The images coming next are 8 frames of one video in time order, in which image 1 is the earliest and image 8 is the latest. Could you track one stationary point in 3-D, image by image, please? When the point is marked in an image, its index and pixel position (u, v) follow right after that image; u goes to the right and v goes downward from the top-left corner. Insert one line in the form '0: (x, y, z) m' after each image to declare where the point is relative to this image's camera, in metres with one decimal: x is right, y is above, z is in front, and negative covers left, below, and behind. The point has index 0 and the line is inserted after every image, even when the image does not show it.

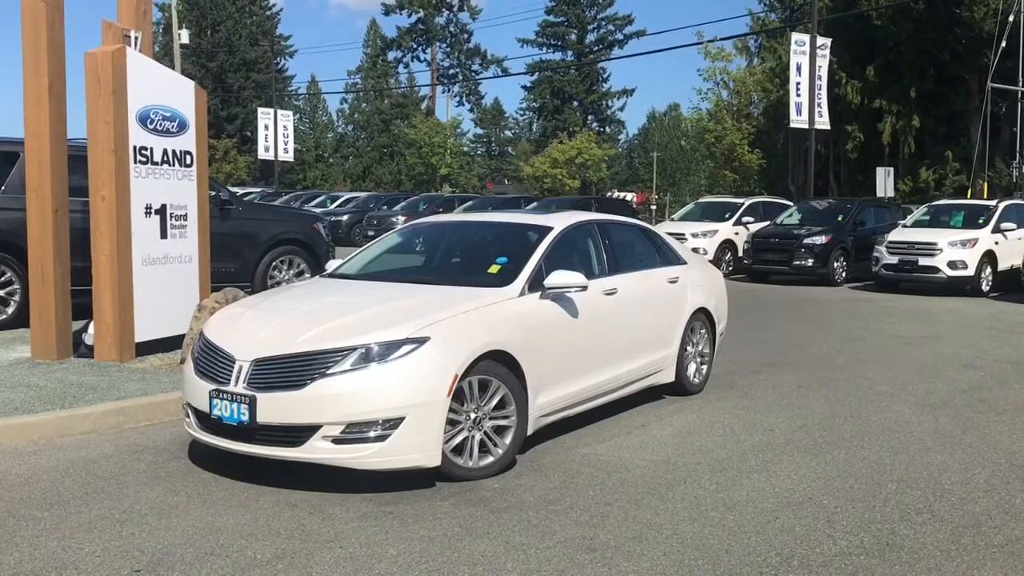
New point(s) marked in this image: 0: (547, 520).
0: (+0.2, -1.2, +5.2) m
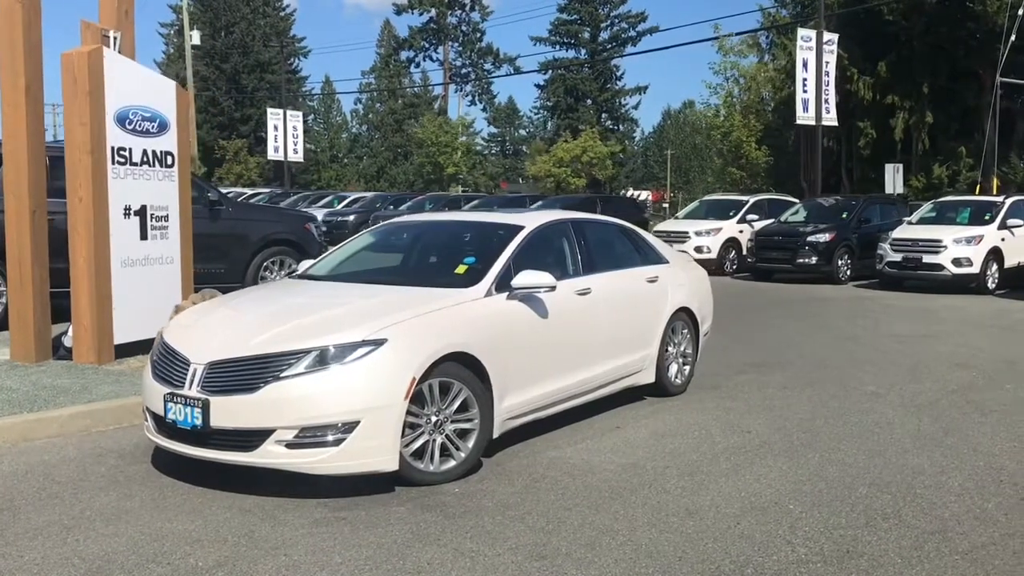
0: (-0.1, -1.2, +5.1) m
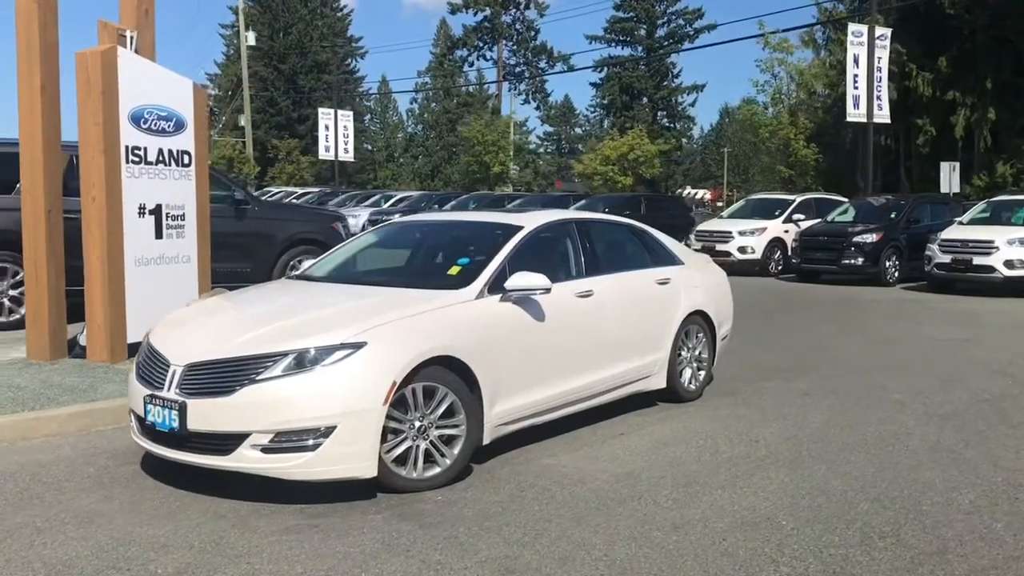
0: (-0.2, -1.2, +4.9) m
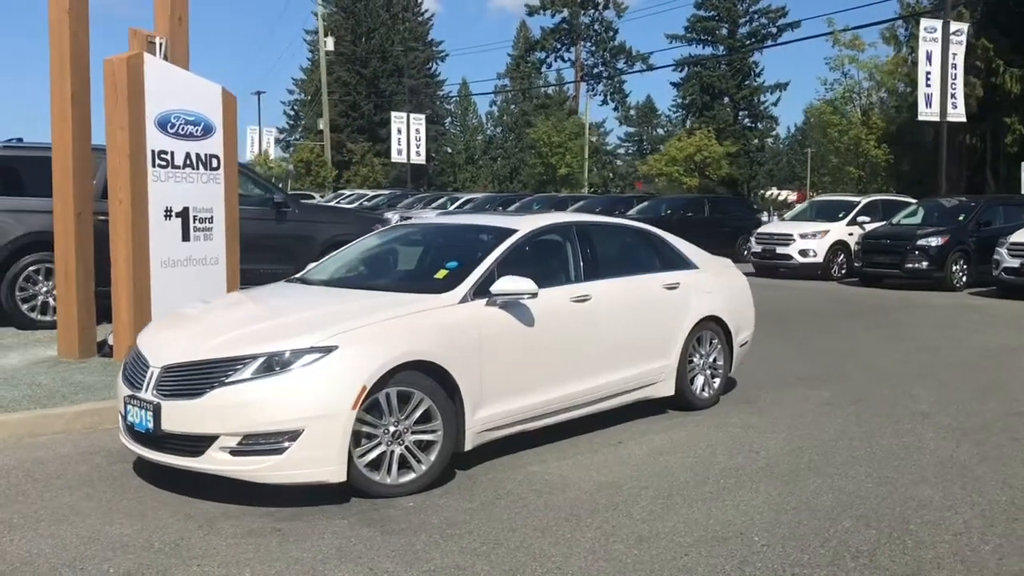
0: (-0.4, -1.3, +4.9) m
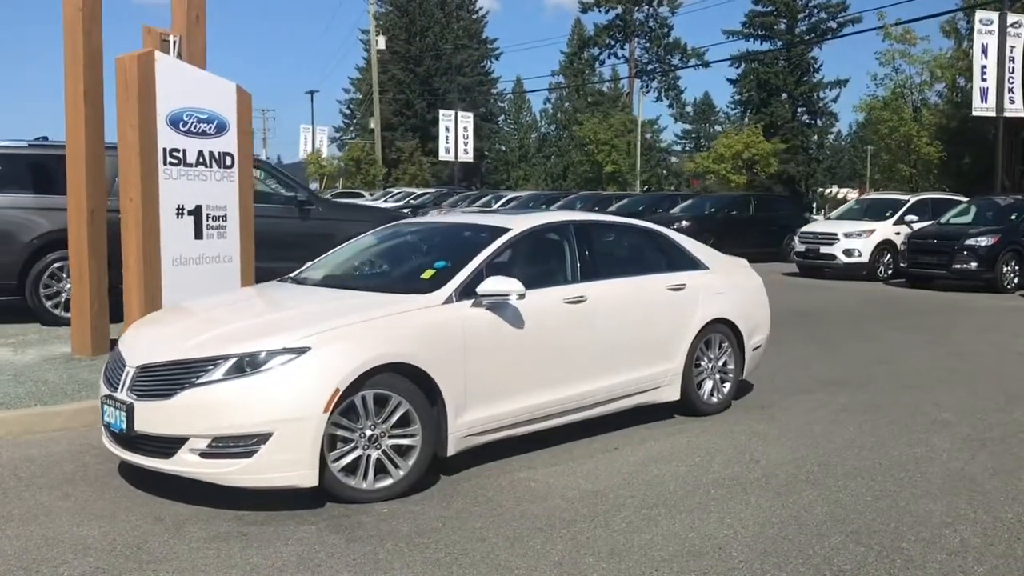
0: (-0.6, -1.3, +4.7) m
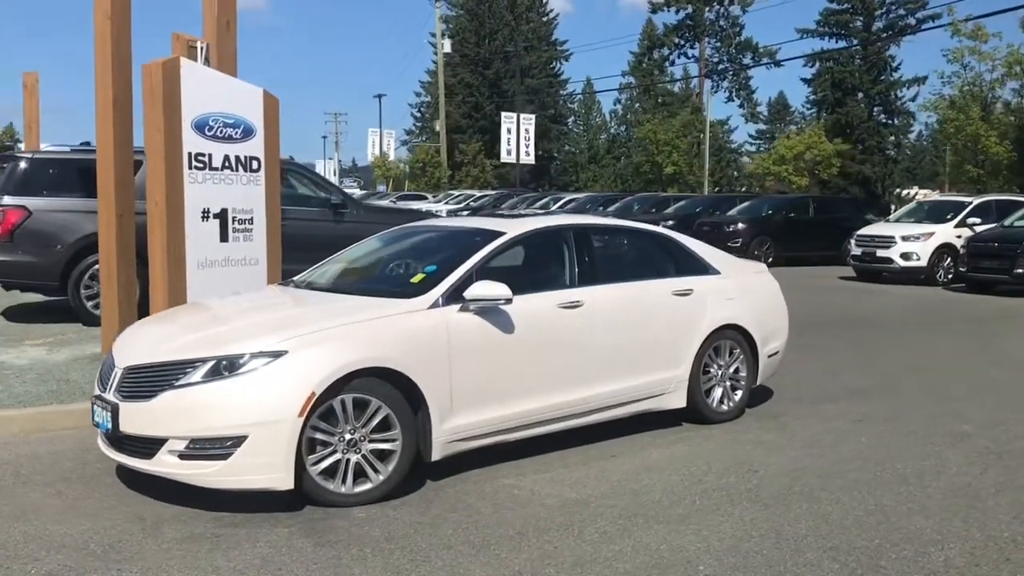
0: (-0.7, -1.3, +4.7) m
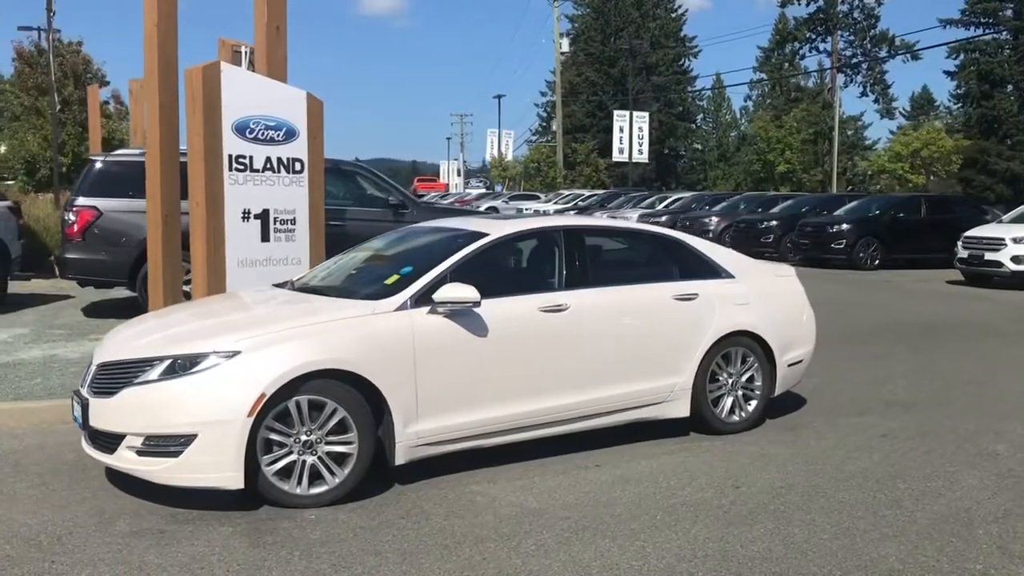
0: (-1.1, -1.3, +4.7) m
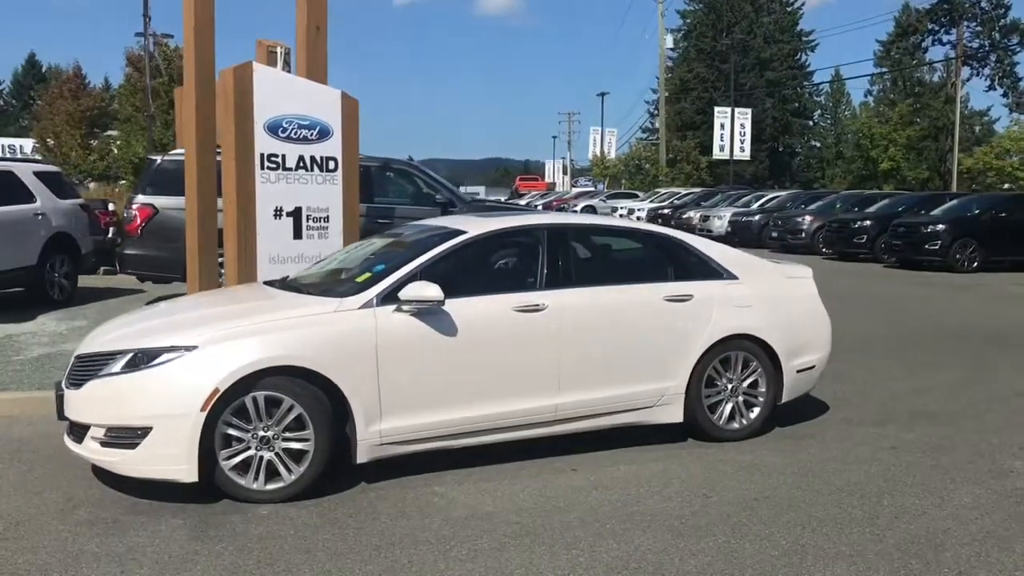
0: (-1.4, -1.3, +4.7) m
